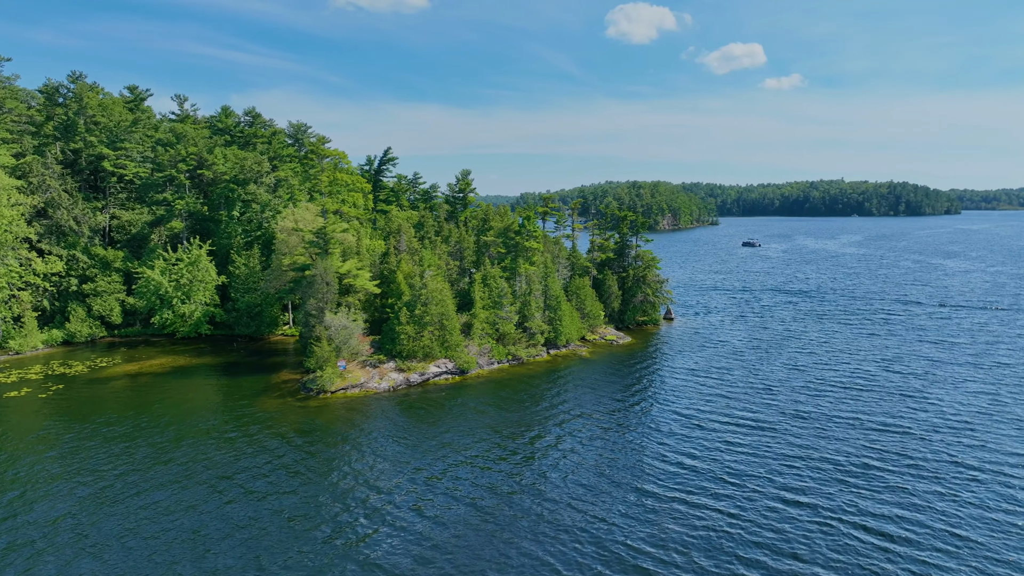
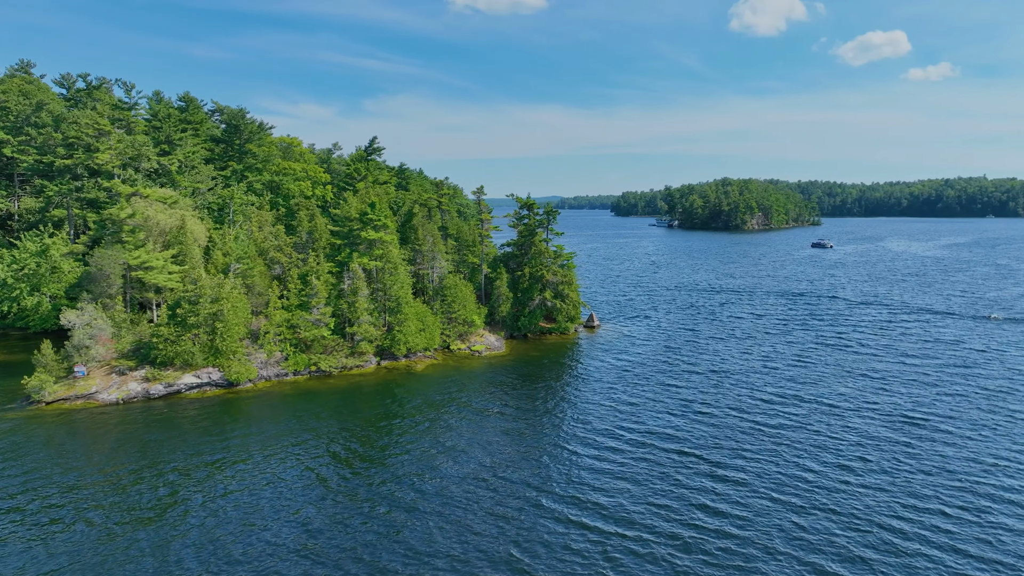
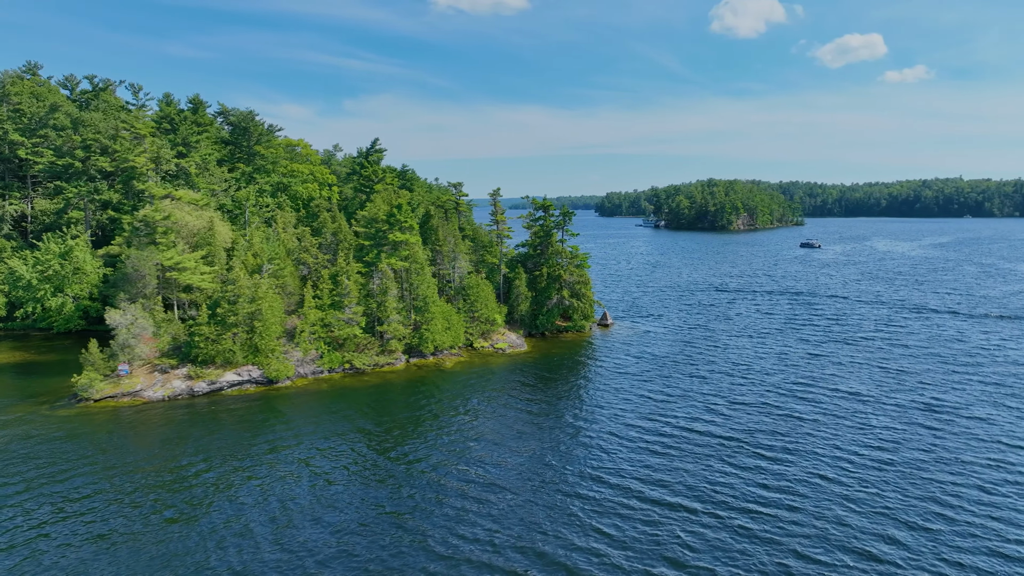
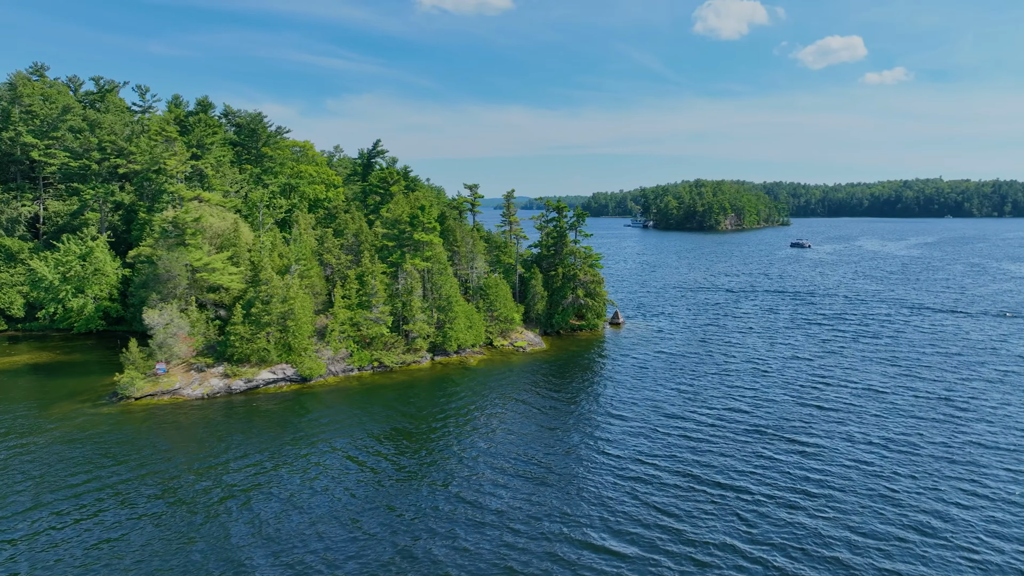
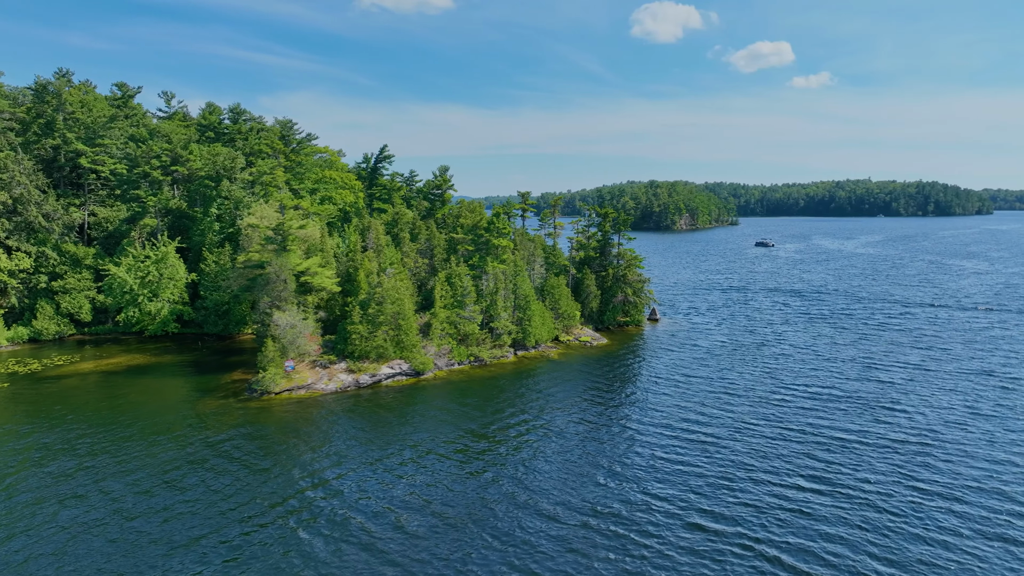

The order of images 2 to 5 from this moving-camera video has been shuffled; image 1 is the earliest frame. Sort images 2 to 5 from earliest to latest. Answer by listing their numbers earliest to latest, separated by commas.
5, 4, 3, 2
